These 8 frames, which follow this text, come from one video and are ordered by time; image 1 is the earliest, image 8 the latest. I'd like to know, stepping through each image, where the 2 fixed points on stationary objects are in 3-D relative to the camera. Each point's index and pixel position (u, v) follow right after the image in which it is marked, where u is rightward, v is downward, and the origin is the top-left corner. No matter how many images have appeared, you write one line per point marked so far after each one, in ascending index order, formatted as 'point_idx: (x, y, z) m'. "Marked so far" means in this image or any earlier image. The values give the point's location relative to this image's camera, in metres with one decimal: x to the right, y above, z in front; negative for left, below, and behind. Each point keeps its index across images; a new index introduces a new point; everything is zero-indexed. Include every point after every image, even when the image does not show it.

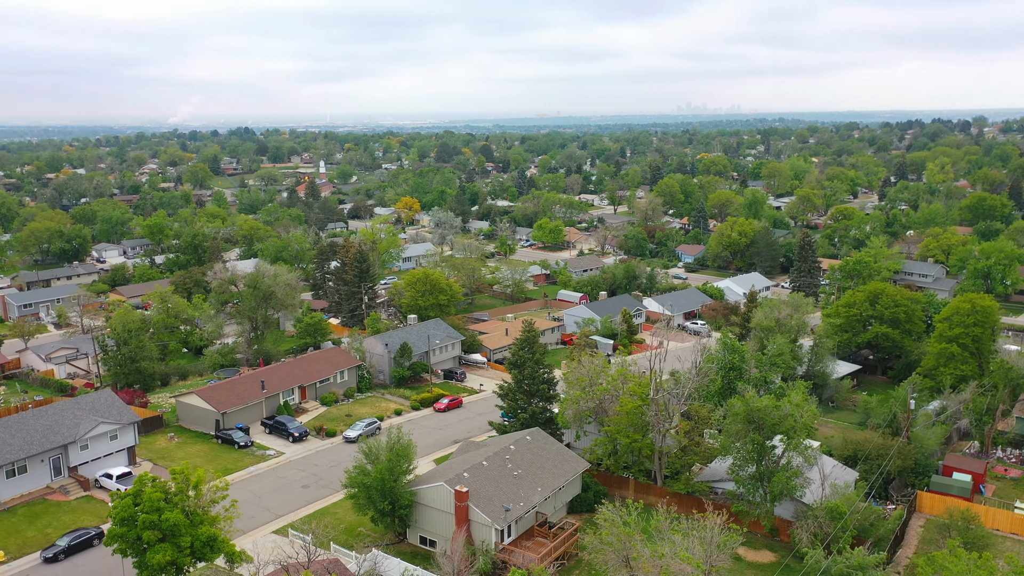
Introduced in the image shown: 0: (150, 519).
0: (-8.4, -5.2, +18.4) m
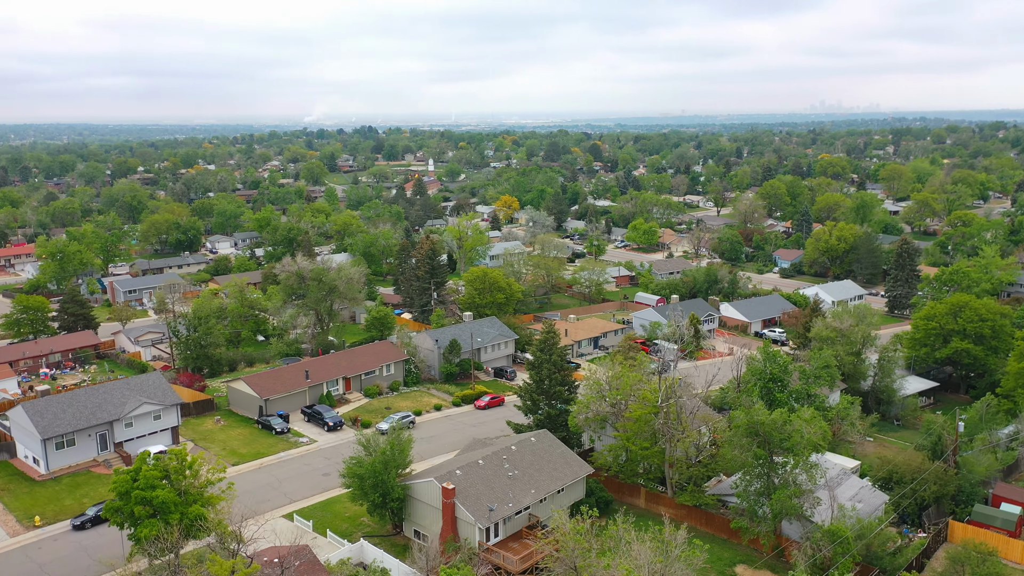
0: (-9.1, -5.0, +19.6) m
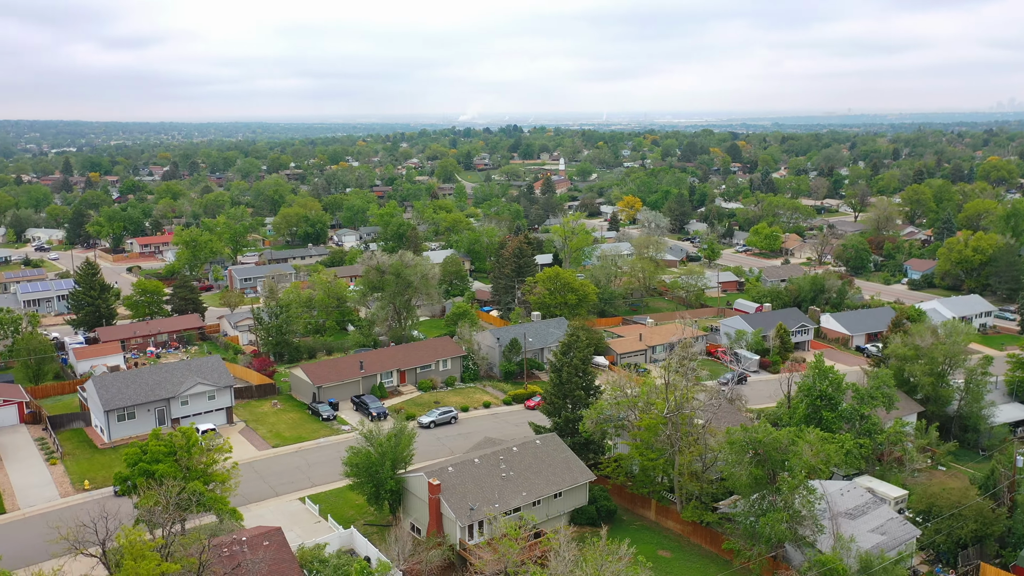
0: (-9.7, -4.7, +21.2) m
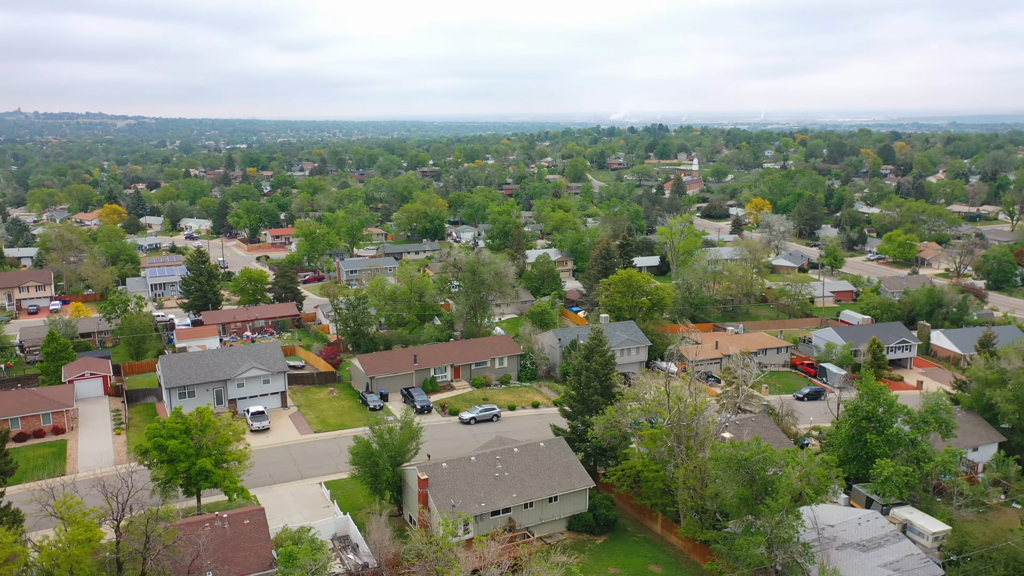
0: (-10.1, -4.3, +22.9) m
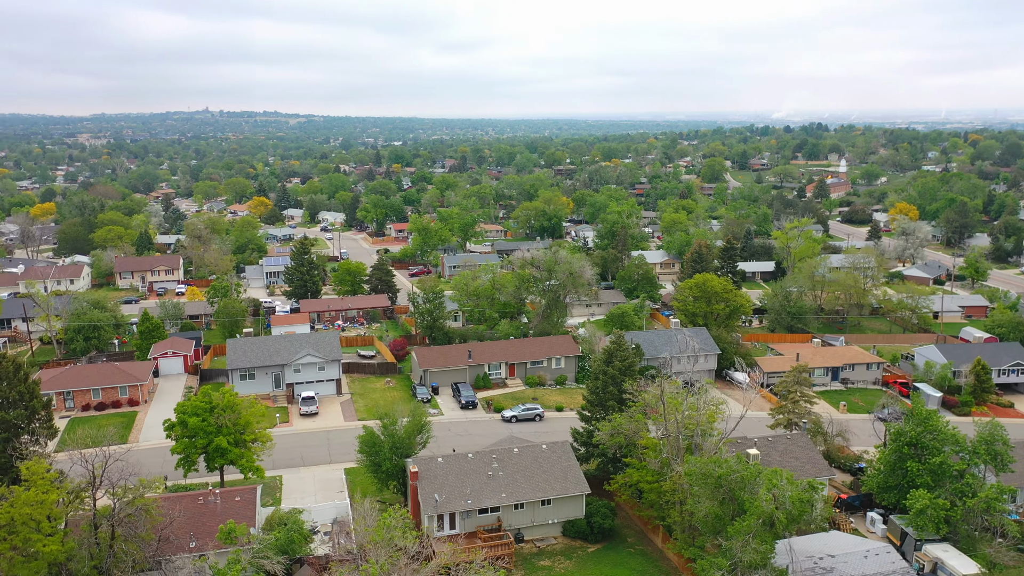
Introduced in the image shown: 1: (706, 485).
0: (-10.1, -3.9, +24.6) m
1: (+4.6, -4.7, +19.0) m
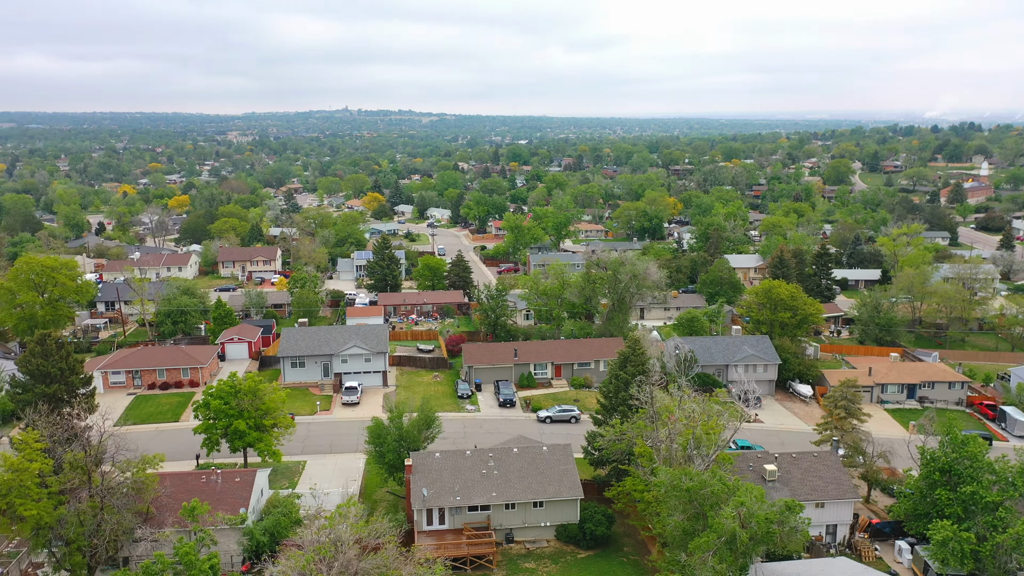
0: (-9.9, -3.6, +26.1) m
1: (+3.8, -4.8, +18.3) m
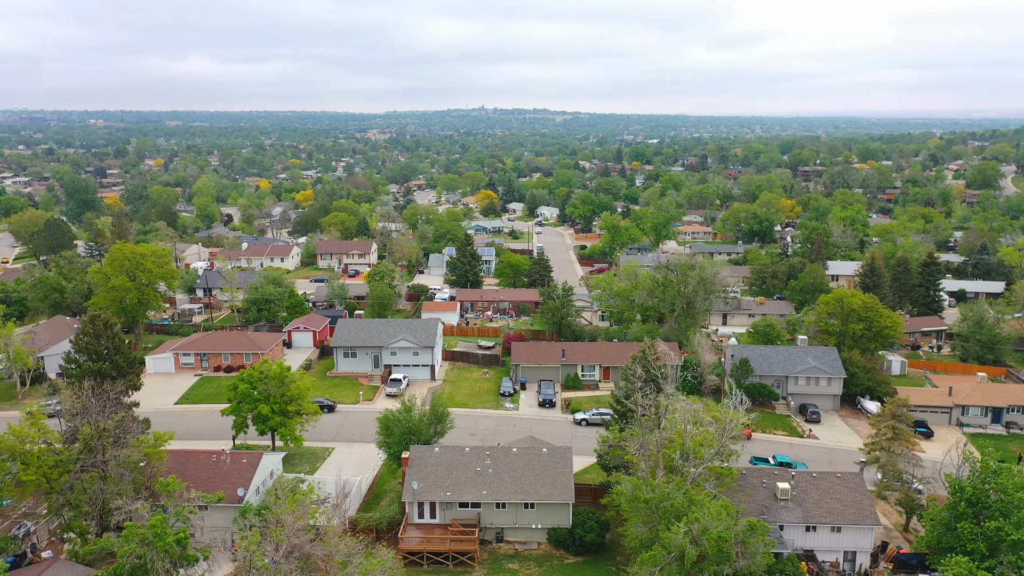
0: (-9.4, -3.3, +27.5) m
1: (+2.9, -4.9, +17.7) m
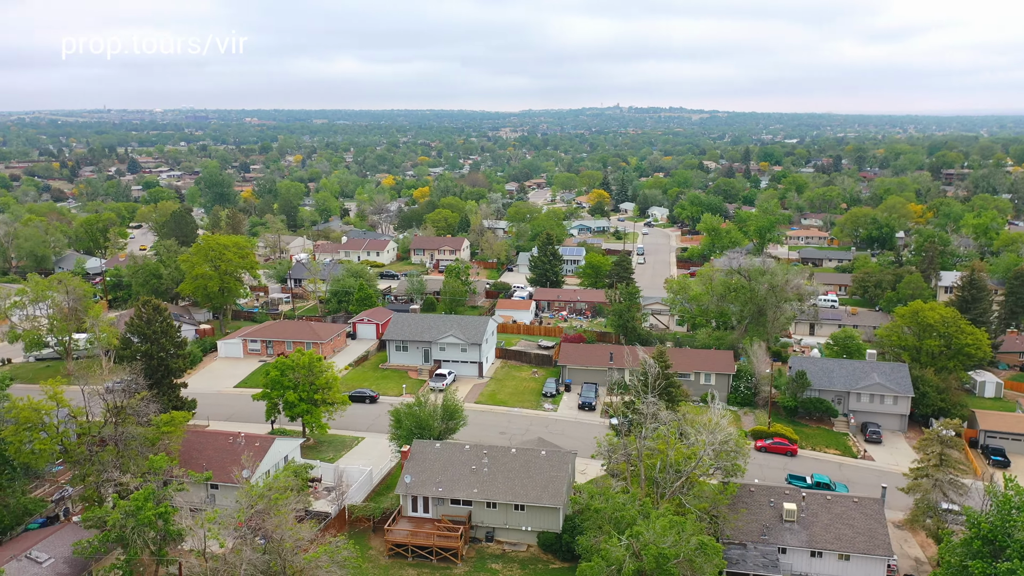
0: (-8.7, -3.0, +28.9) m
1: (+1.9, -5.0, +17.4) m
